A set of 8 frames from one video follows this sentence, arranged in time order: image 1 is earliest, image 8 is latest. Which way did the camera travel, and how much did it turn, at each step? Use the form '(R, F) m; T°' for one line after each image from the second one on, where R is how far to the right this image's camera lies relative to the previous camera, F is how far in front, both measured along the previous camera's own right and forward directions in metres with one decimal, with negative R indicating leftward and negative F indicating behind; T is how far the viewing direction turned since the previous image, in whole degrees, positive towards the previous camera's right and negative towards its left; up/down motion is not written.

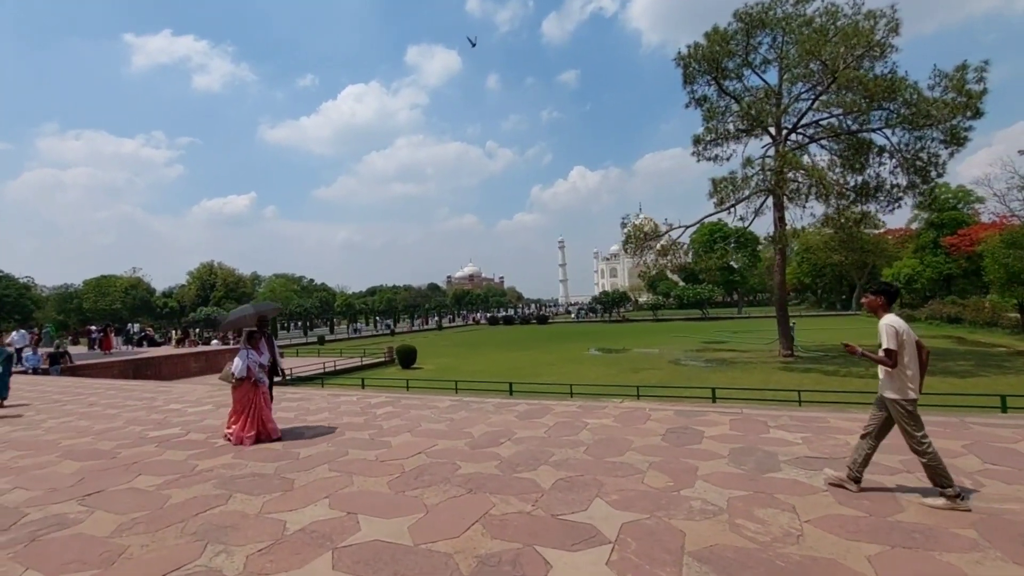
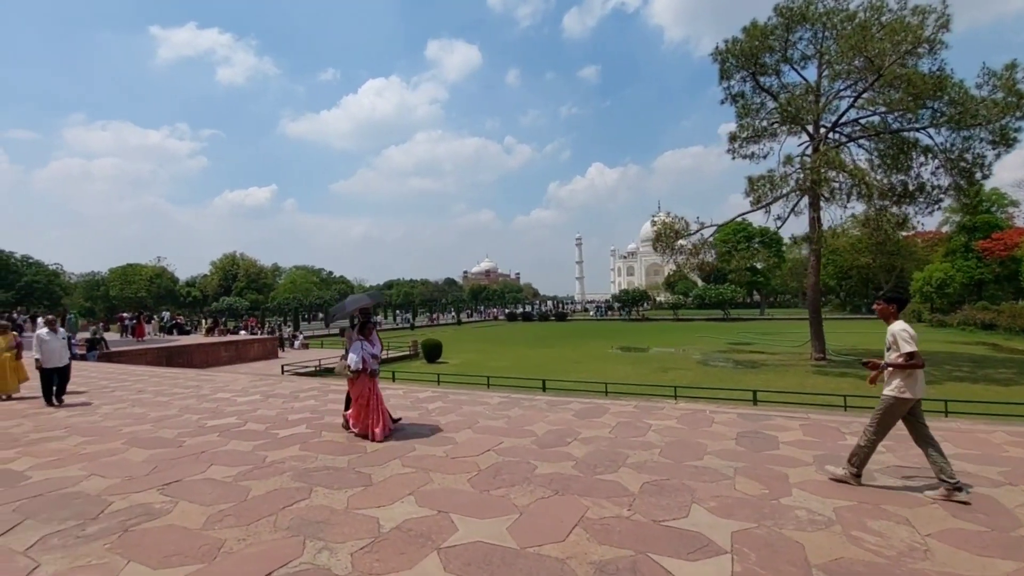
(-0.5, +0.1) m; -1°
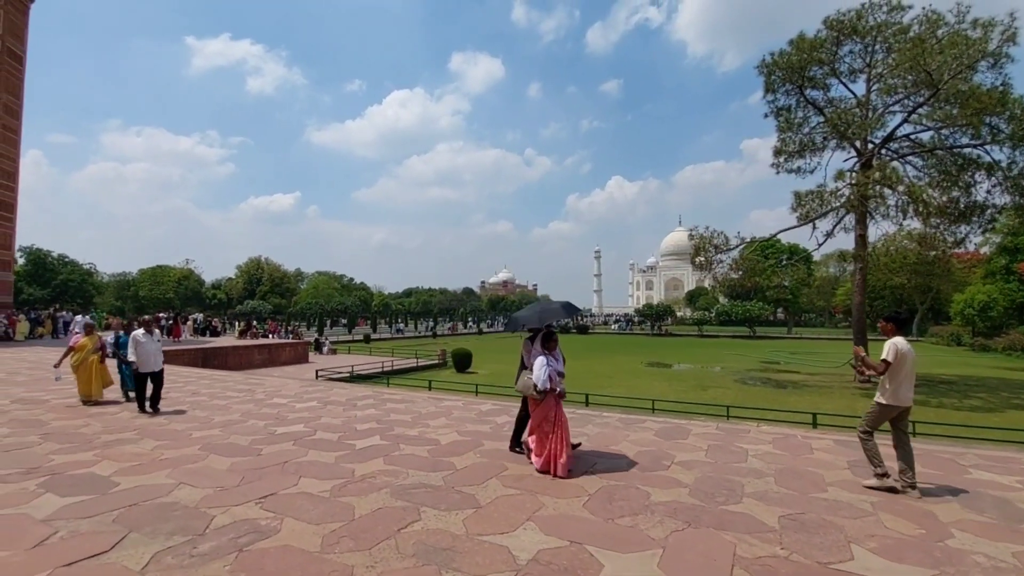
(-0.7, +0.3) m; -2°
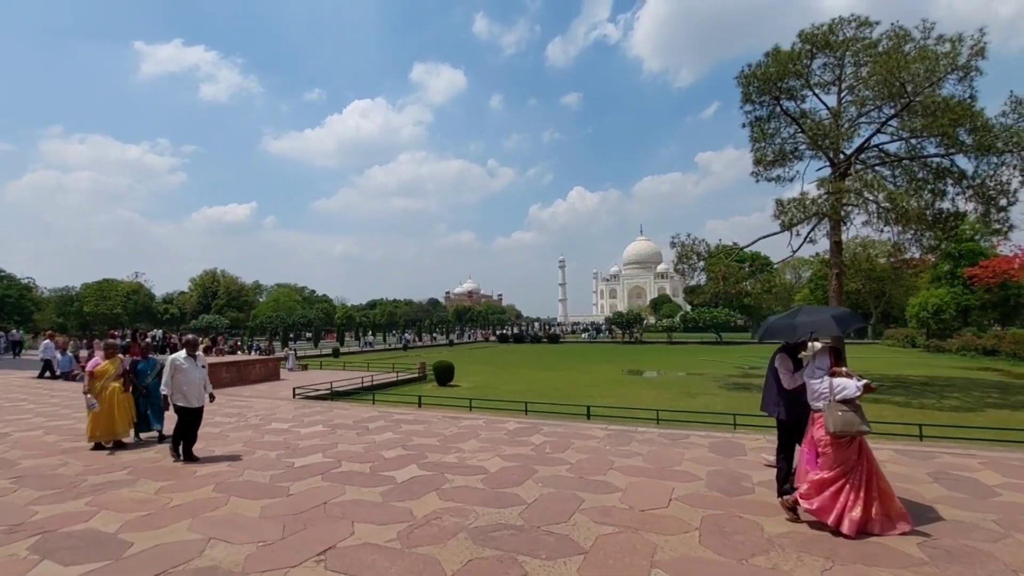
(-0.8, +0.6) m; +4°
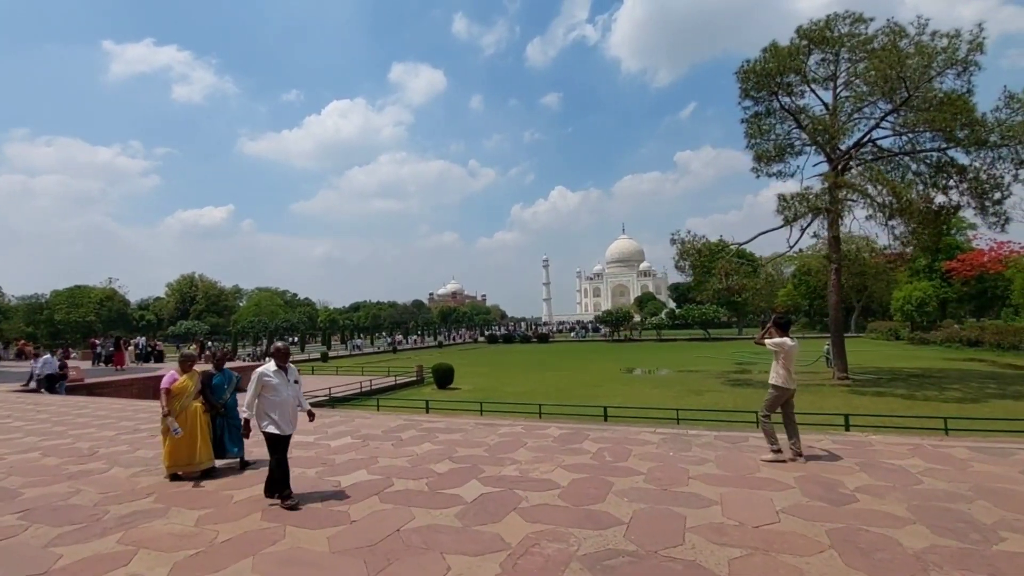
(-0.7, +0.4) m; +2°
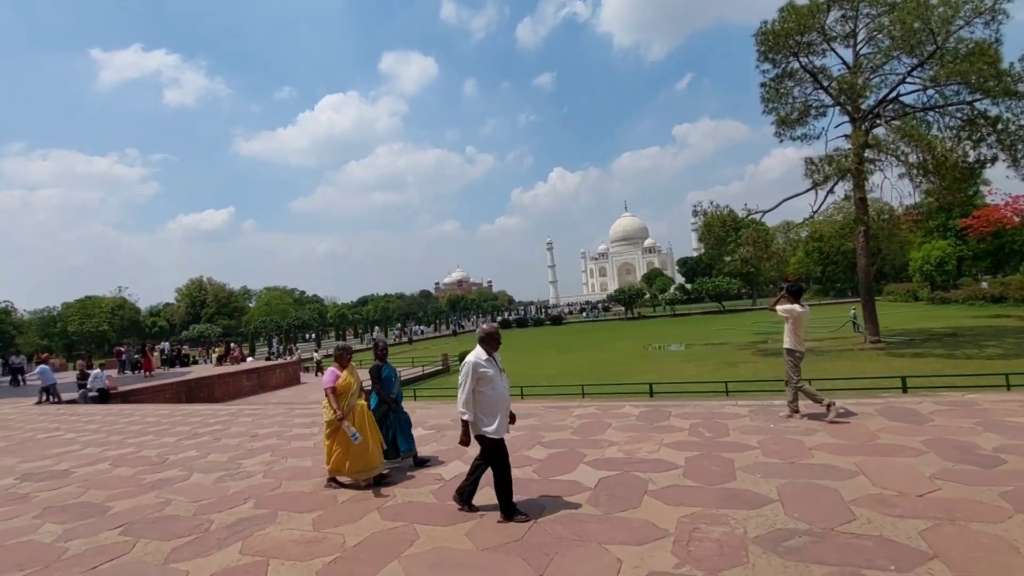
(-0.7, +0.3) m; 0°
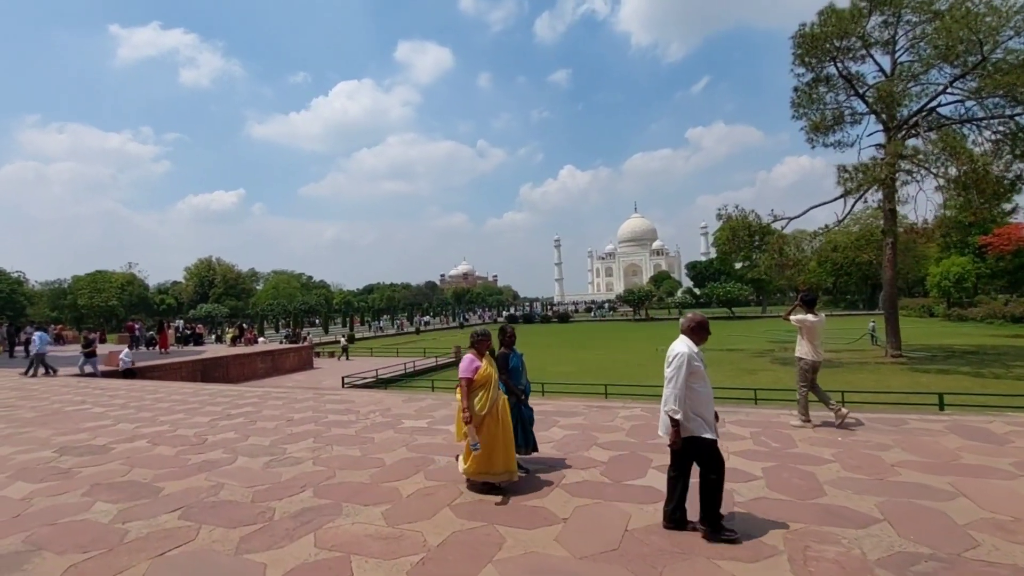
(-0.5, +0.2) m; 0°
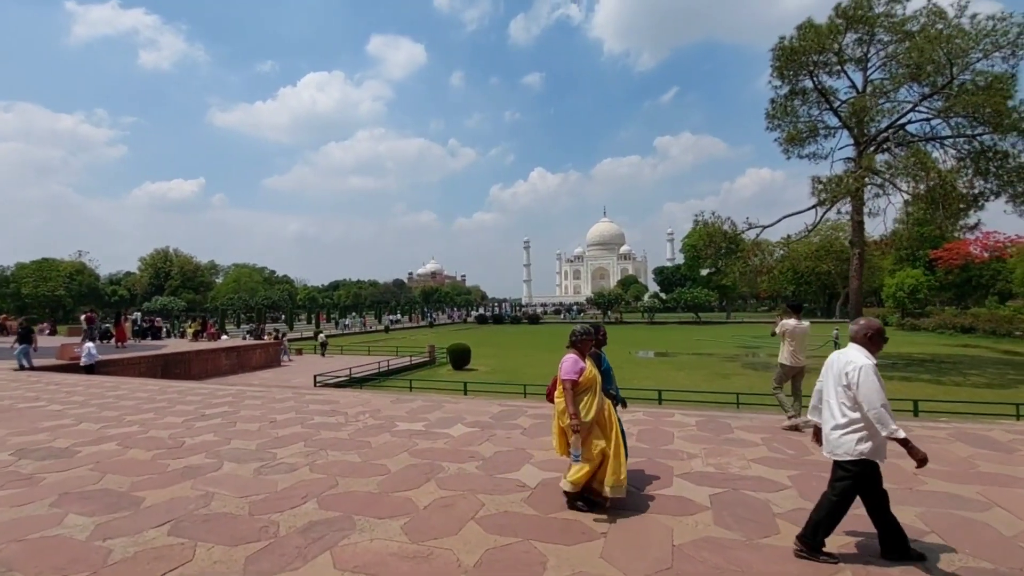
(-0.4, +0.3) m; +3°
